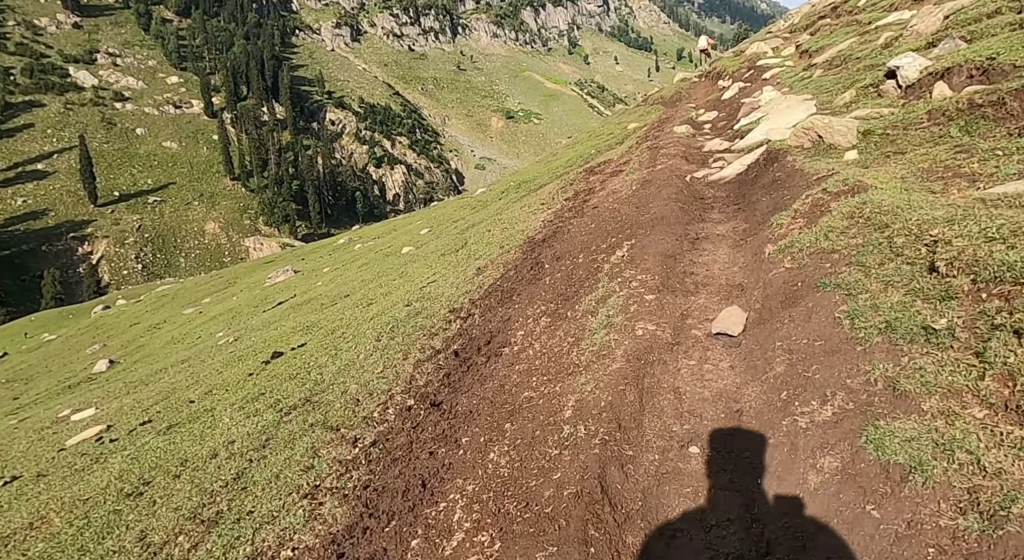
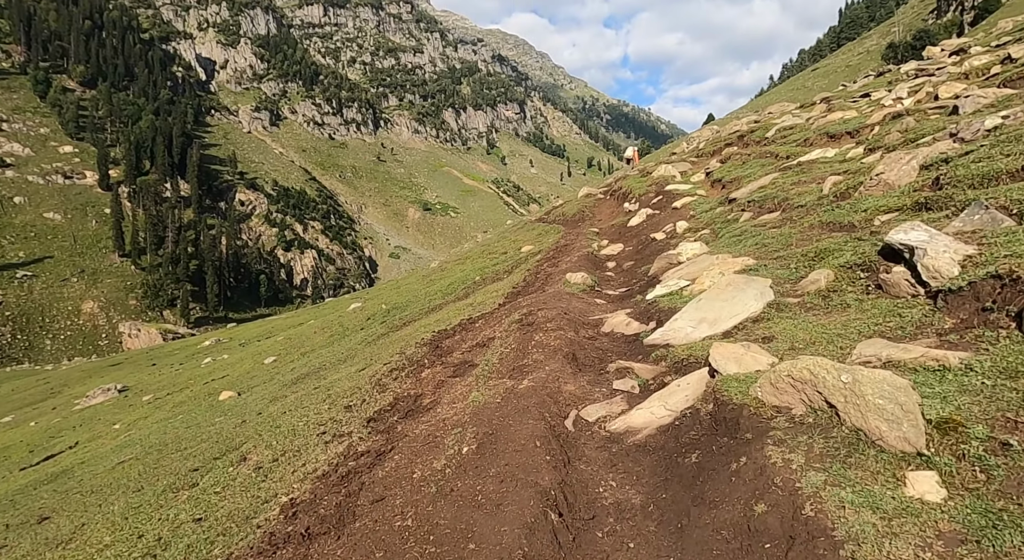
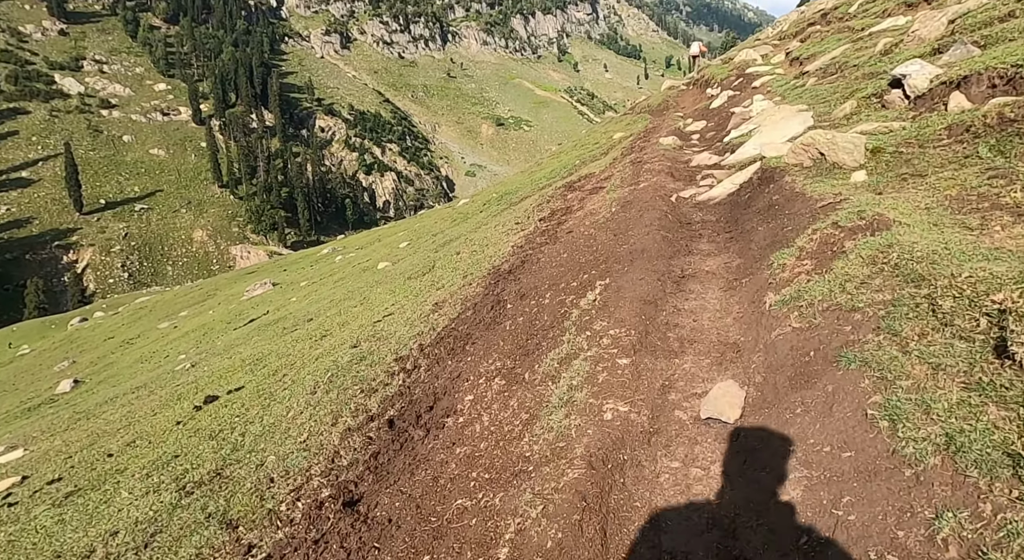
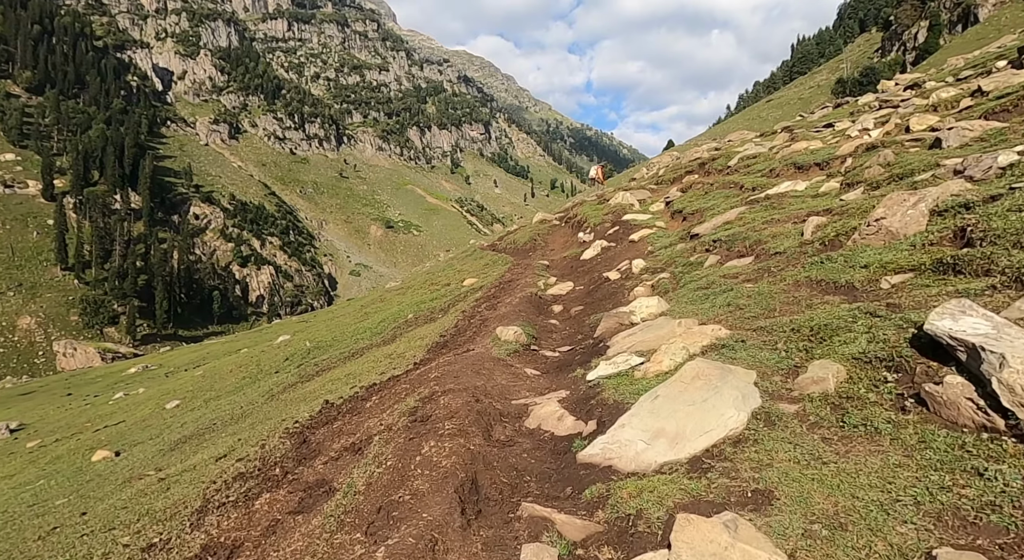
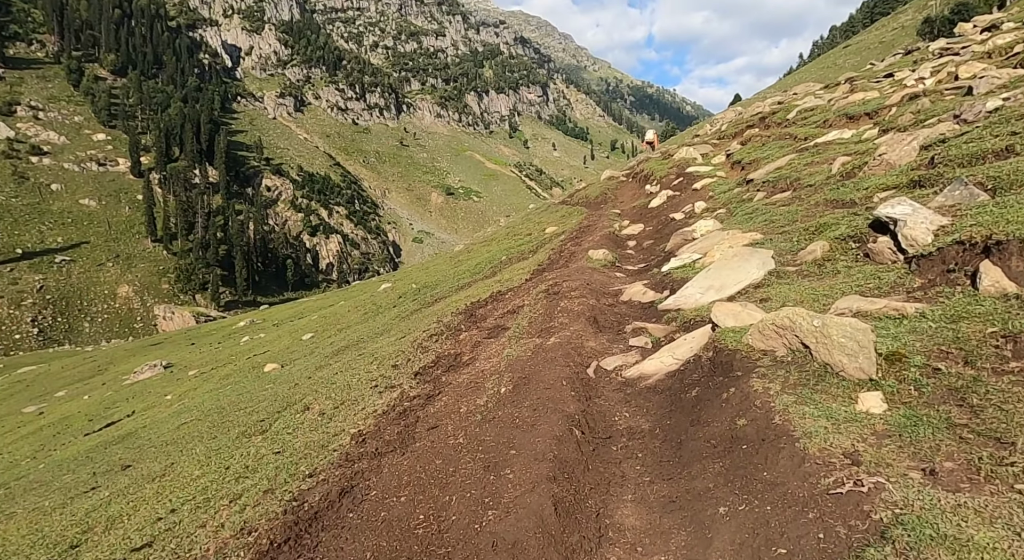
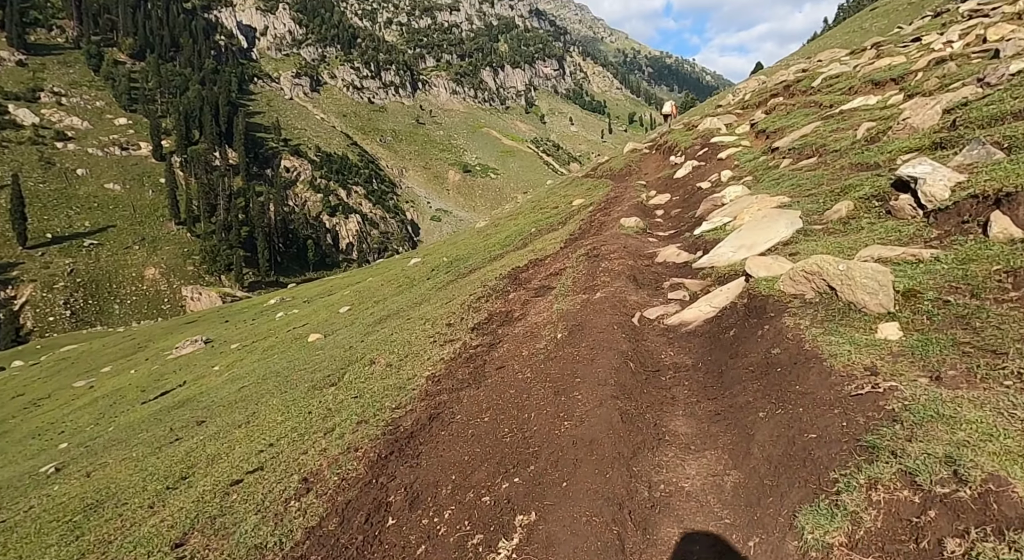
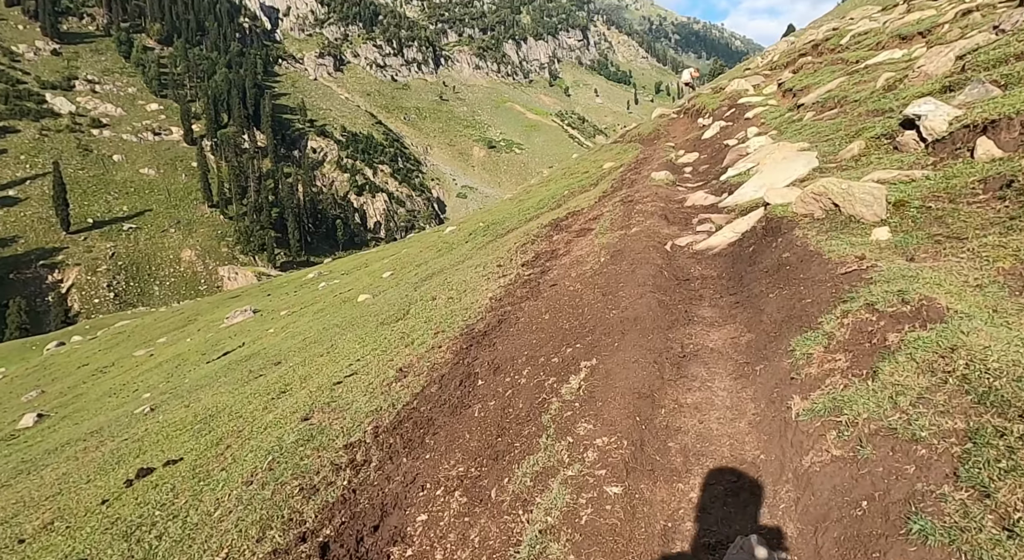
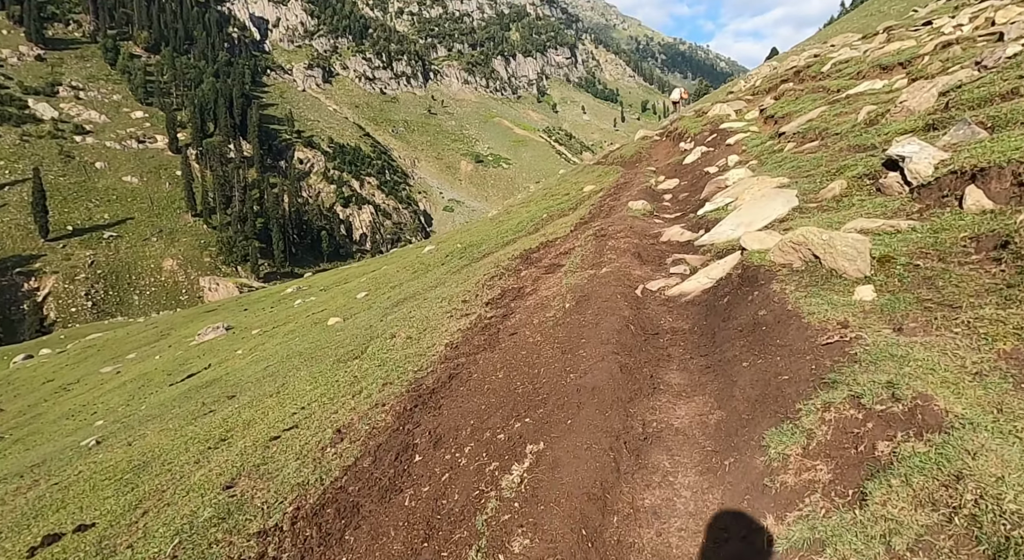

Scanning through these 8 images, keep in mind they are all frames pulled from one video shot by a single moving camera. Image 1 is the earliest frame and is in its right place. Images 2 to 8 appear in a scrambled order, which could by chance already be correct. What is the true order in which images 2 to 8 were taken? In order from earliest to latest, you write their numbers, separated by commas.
3, 7, 8, 6, 5, 2, 4
